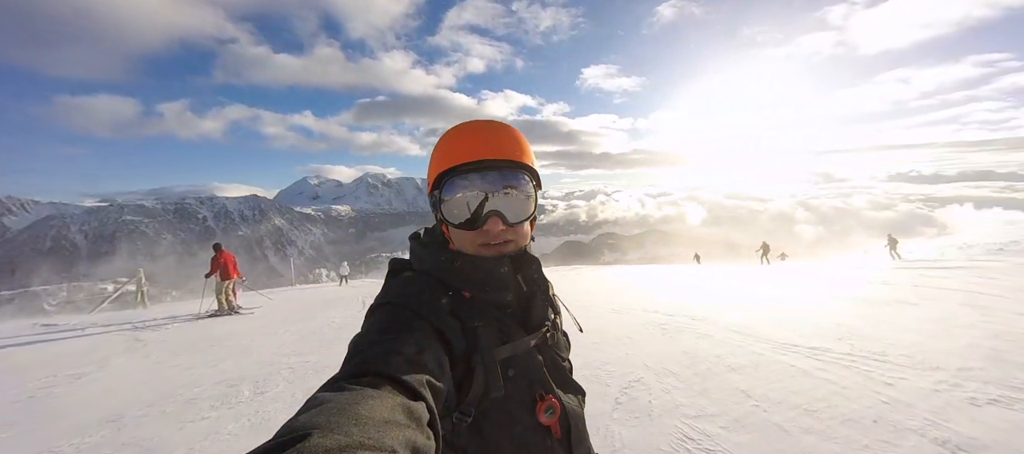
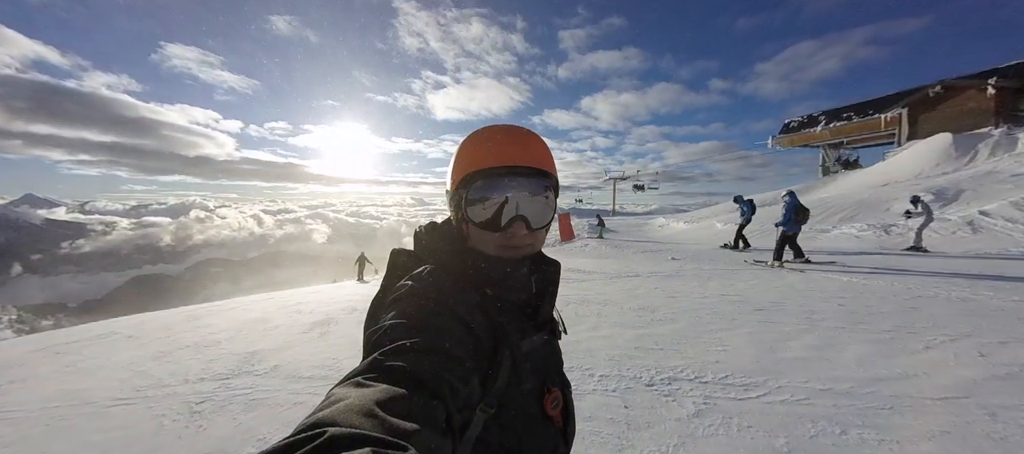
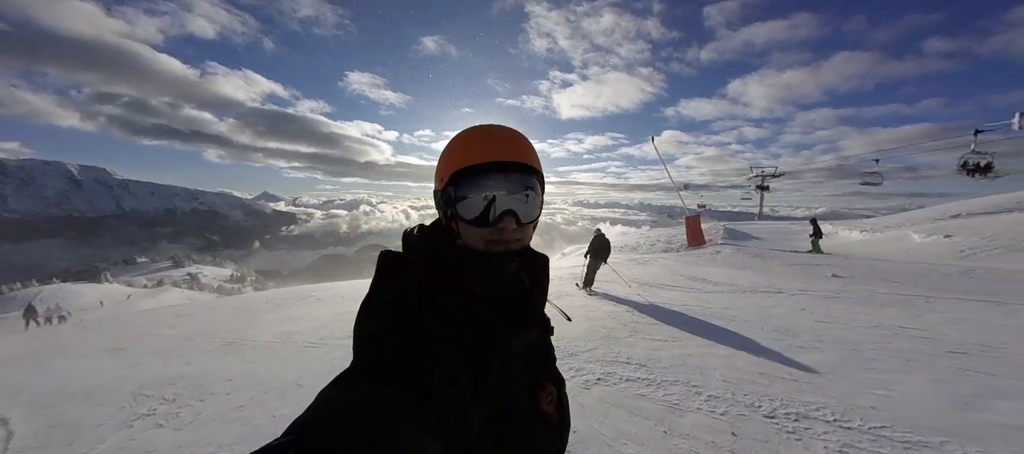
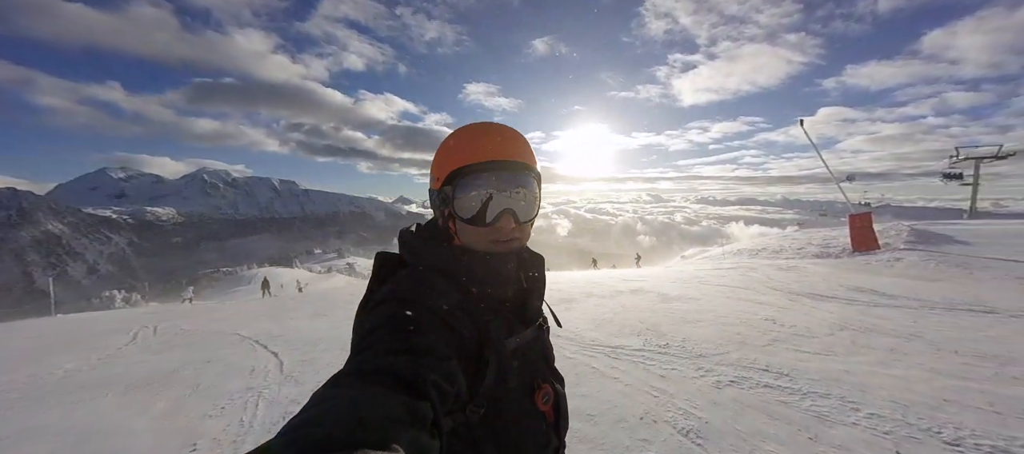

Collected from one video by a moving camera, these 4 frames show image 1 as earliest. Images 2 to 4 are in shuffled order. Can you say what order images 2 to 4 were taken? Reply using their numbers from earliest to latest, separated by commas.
4, 3, 2
